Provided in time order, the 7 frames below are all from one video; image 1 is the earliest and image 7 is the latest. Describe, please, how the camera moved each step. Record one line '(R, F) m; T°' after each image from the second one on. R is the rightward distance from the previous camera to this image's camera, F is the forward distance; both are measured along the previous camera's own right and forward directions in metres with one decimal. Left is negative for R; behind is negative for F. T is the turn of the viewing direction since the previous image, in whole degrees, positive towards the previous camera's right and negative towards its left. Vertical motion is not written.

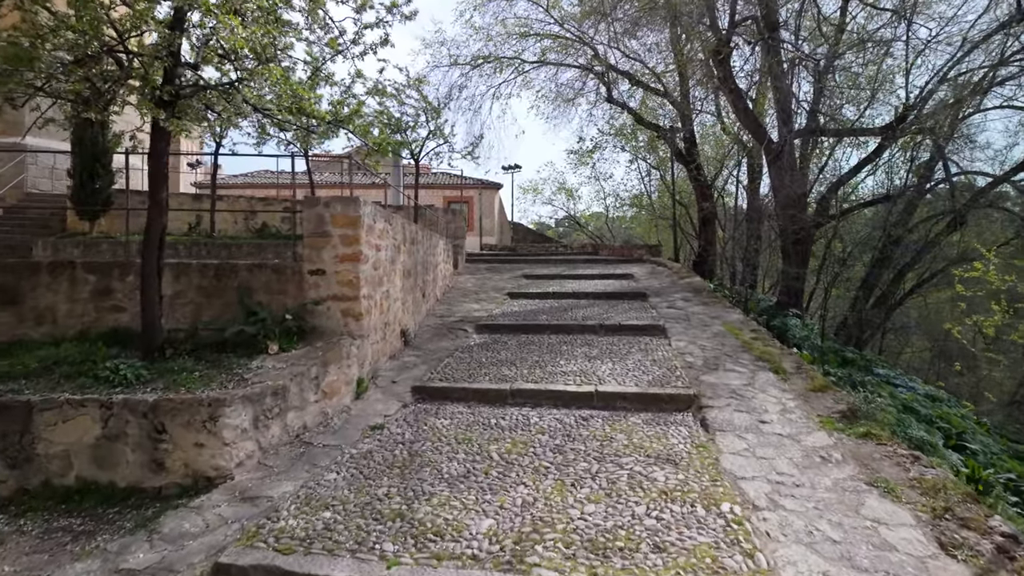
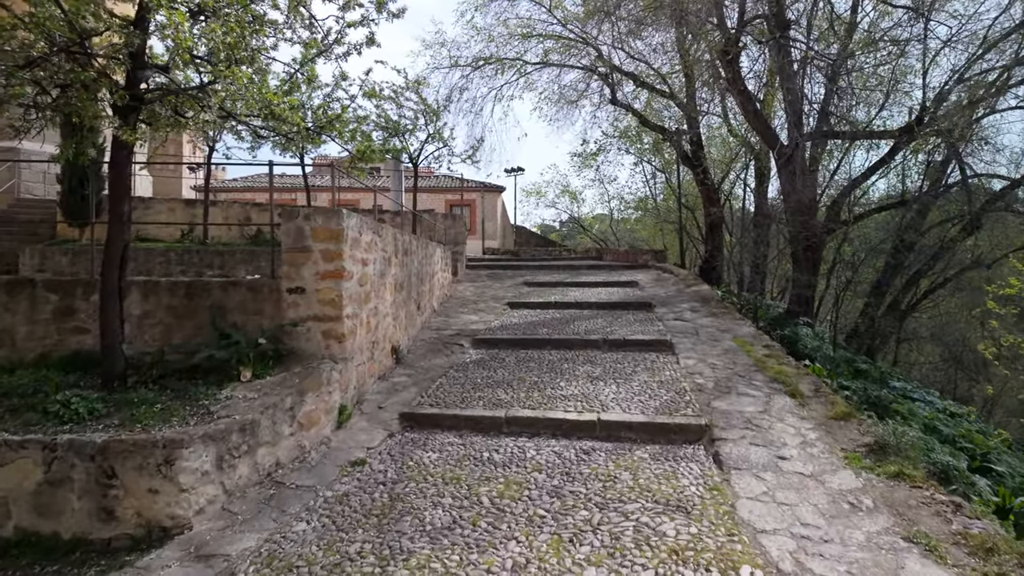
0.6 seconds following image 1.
(+0.1, +0.3) m; 0°
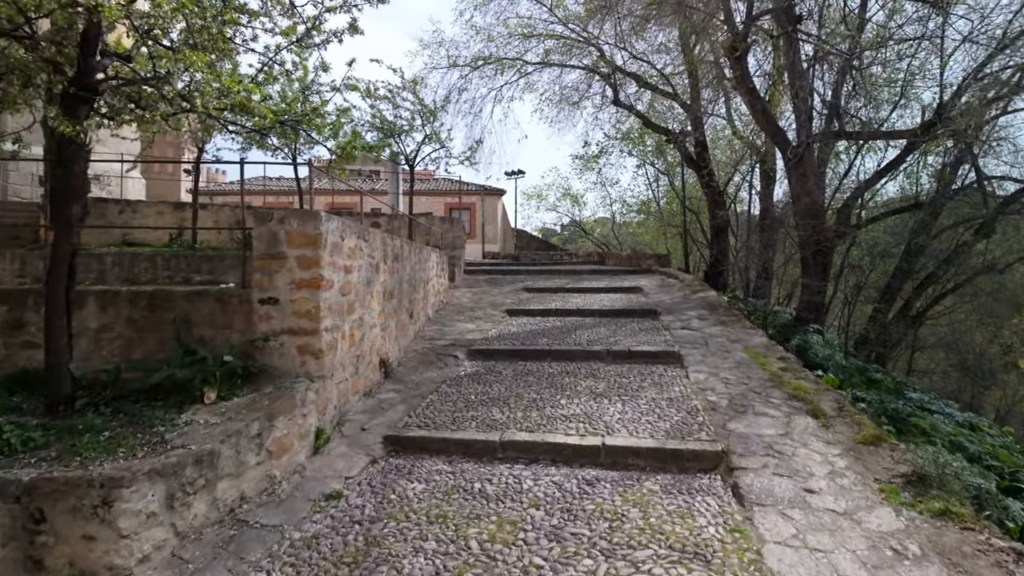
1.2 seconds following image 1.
(0.0, +0.3) m; 0°
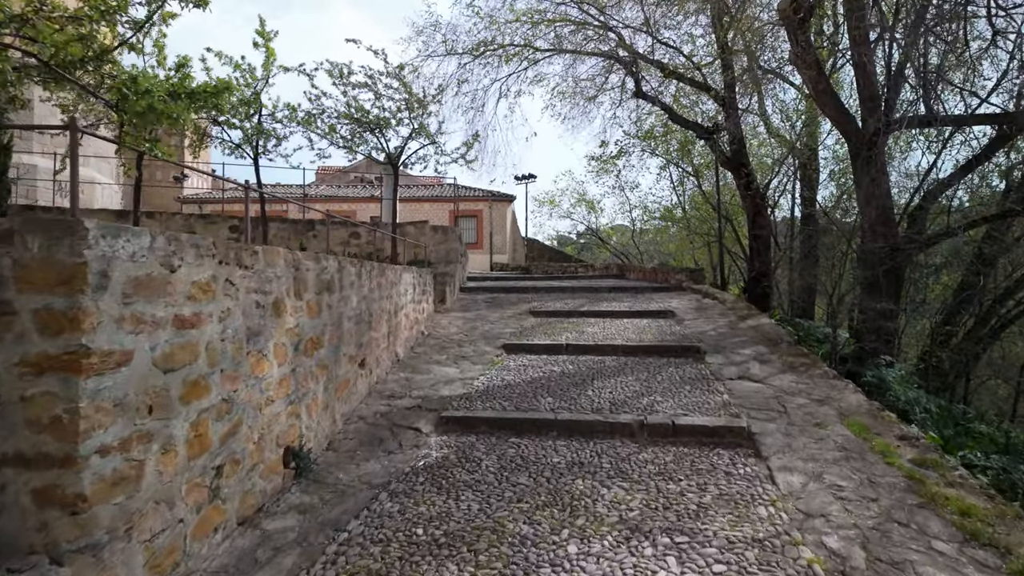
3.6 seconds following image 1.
(+0.2, +1.7) m; -2°
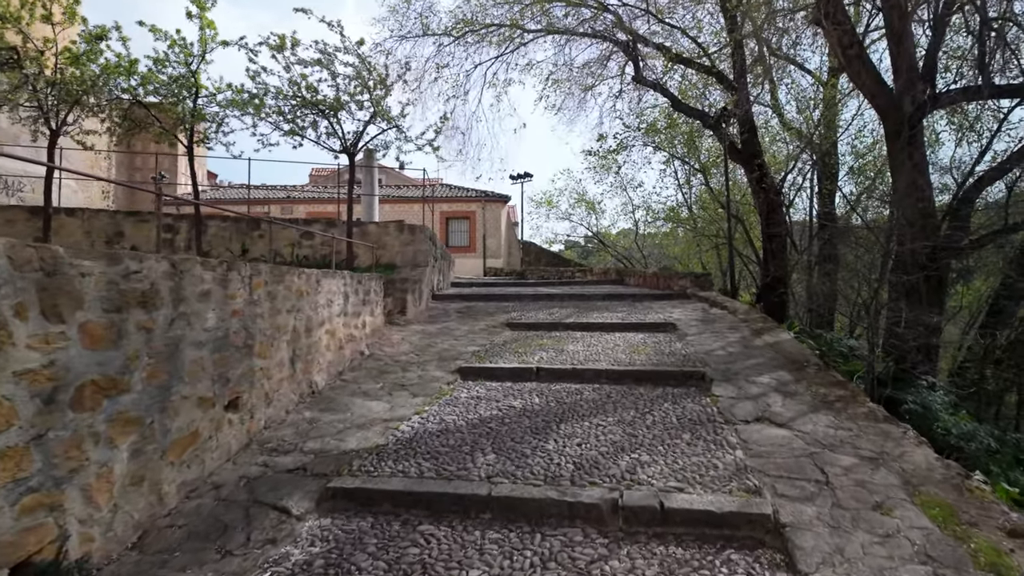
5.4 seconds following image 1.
(+0.4, +1.2) m; -1°
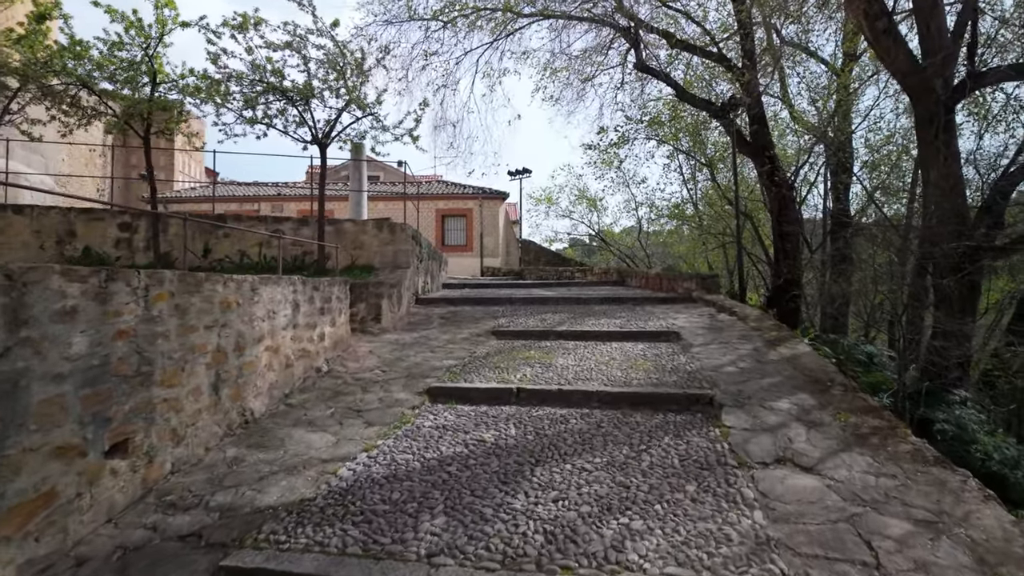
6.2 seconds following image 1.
(+0.2, +0.6) m; 0°
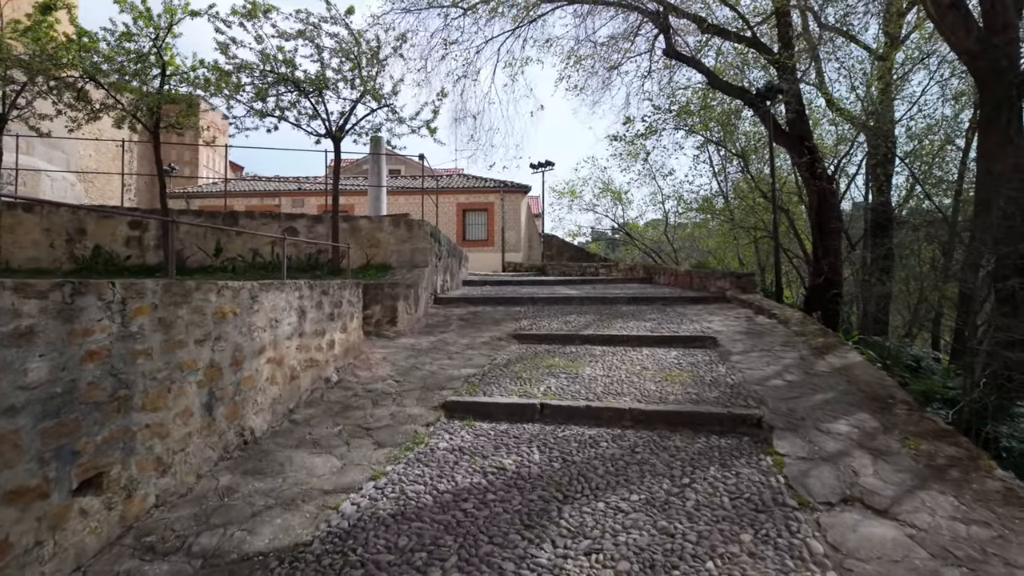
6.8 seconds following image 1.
(0.0, +0.4) m; -2°
